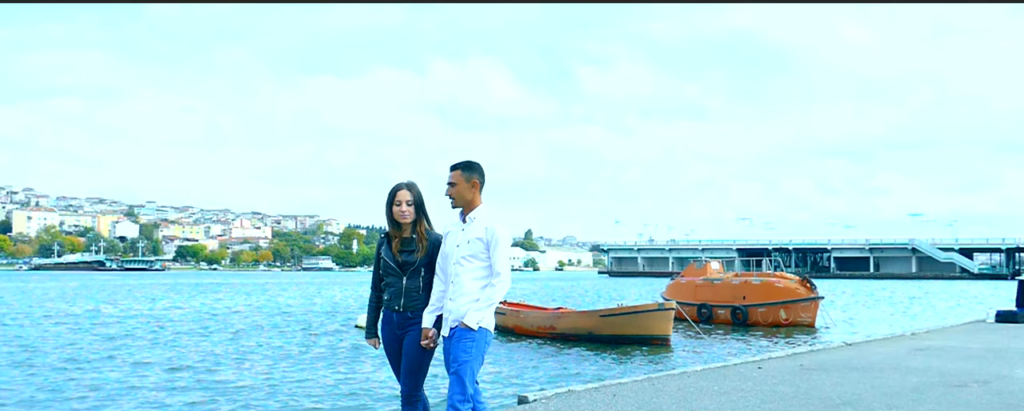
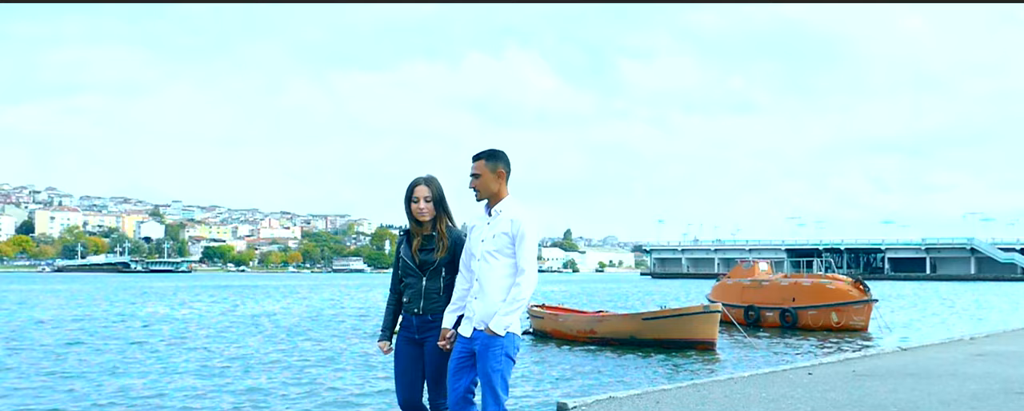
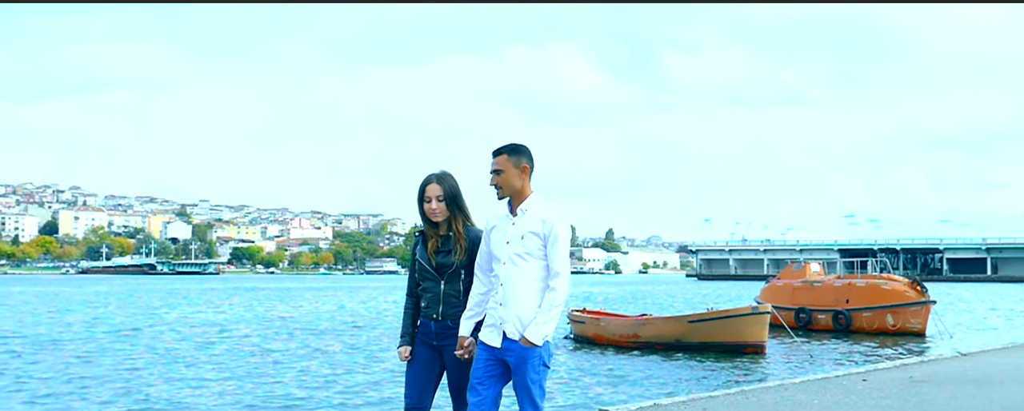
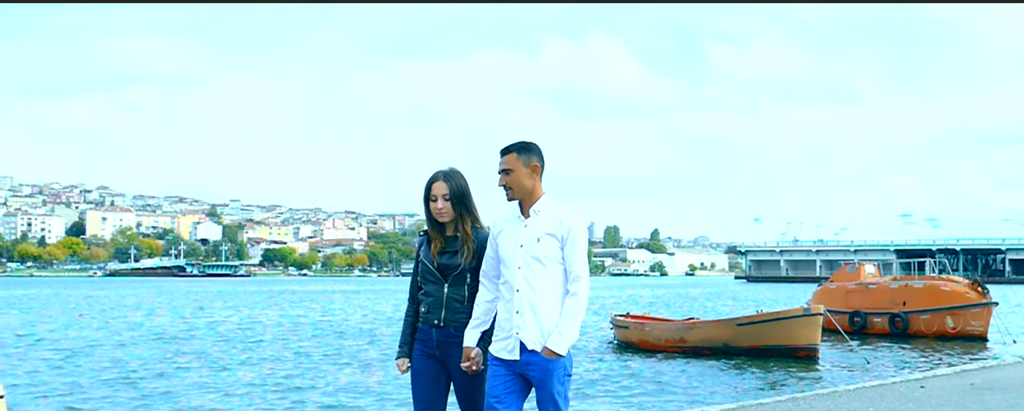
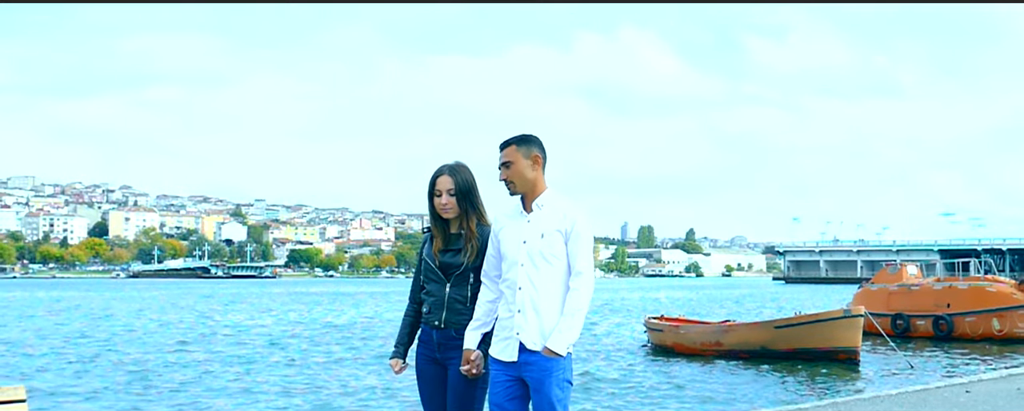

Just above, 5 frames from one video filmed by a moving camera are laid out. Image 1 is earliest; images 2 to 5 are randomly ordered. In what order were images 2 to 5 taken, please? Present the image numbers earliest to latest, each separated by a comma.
2, 3, 4, 5
